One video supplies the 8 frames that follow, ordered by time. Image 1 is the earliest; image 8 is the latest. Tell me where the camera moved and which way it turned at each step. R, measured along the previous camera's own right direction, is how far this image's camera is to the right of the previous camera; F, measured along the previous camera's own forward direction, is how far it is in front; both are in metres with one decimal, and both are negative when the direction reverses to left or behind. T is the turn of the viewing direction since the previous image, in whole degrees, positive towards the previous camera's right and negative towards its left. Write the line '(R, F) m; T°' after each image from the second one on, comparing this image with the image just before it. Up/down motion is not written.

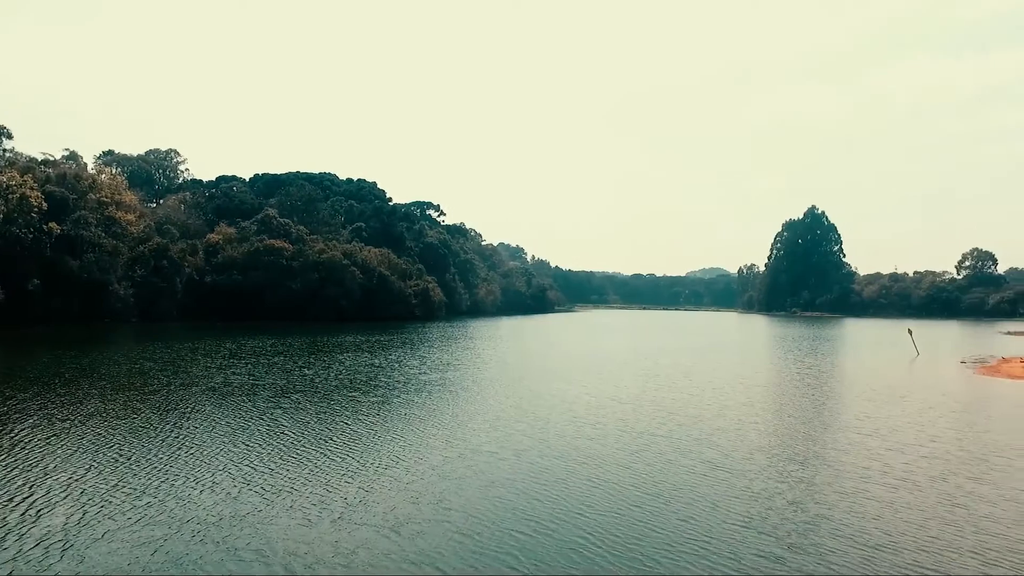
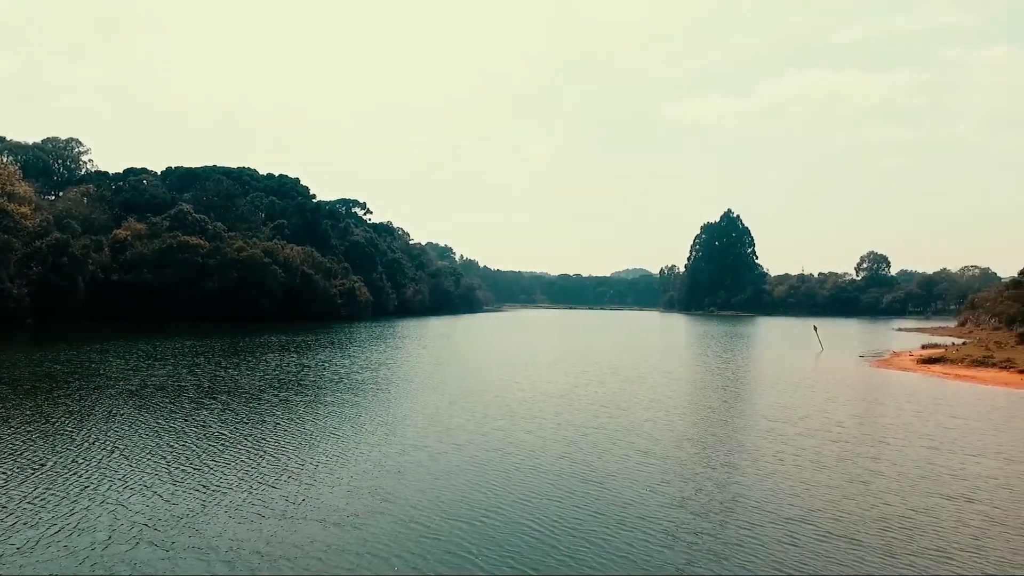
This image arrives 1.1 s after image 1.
(-0.8, -0.8) m; +7°
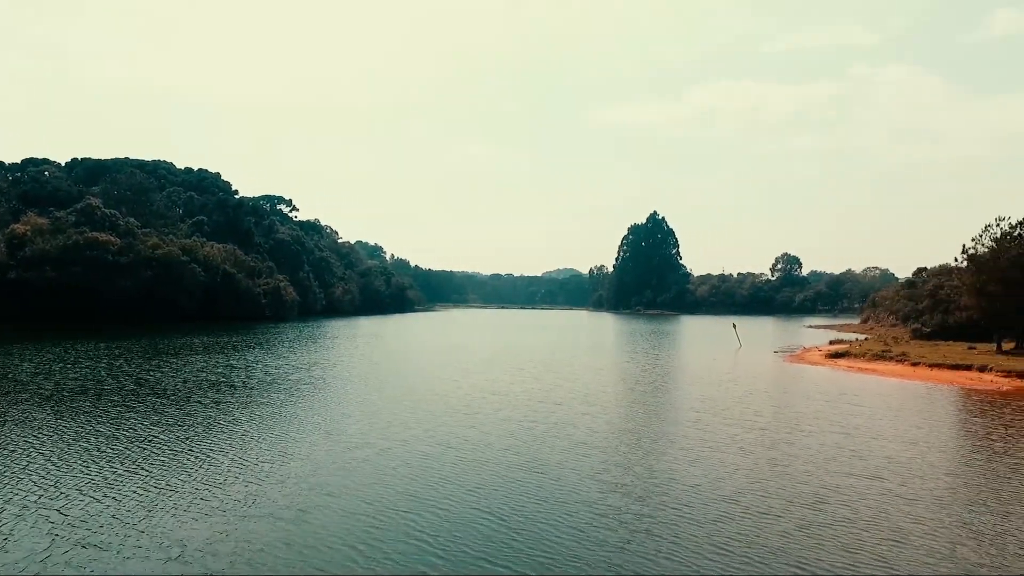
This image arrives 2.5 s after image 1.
(-0.9, -0.9) m; +6°
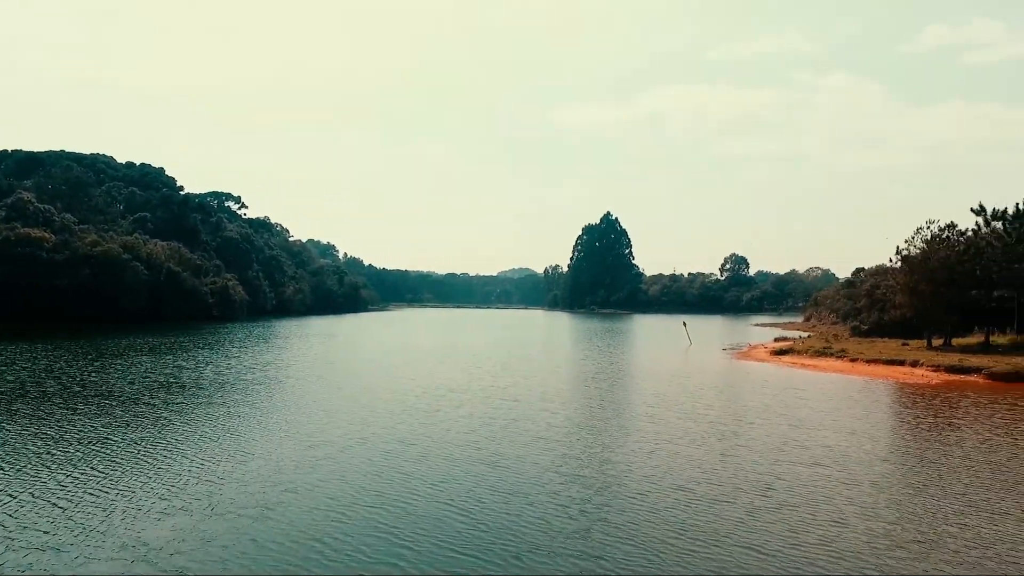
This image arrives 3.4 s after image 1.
(-0.4, -0.6) m; +4°
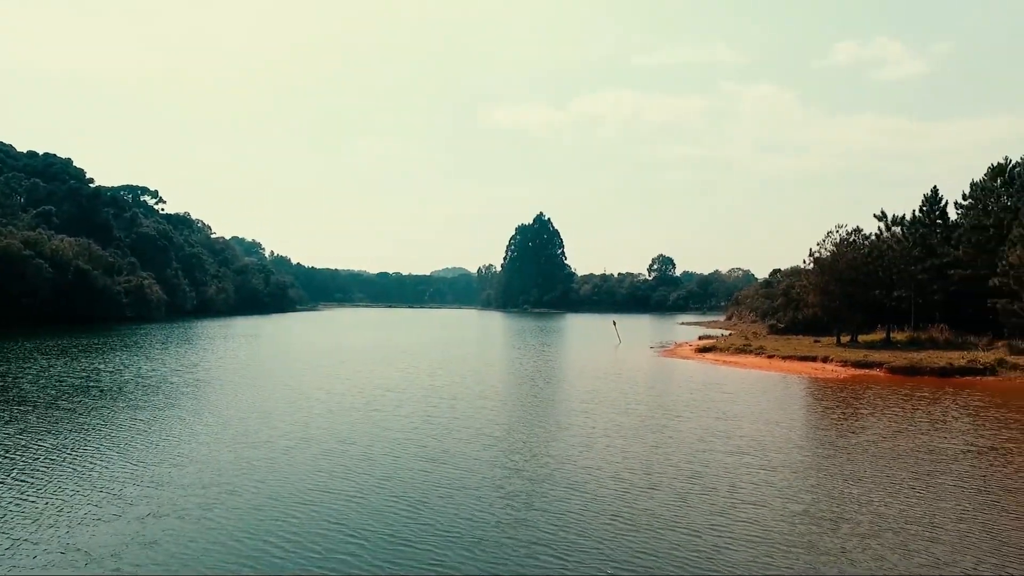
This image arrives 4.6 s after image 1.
(-0.6, -0.8) m; +6°
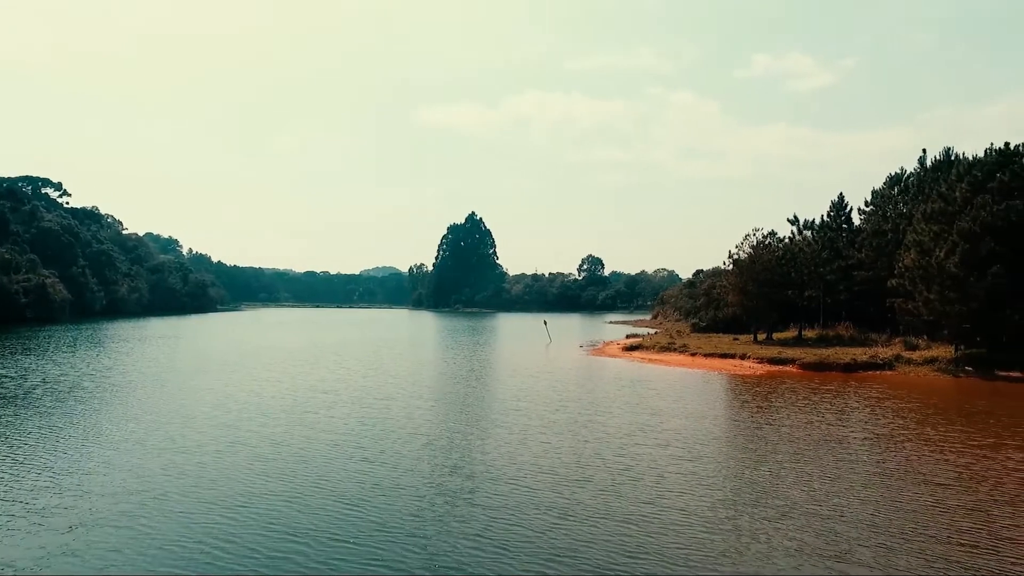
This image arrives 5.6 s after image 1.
(-0.4, -0.7) m; +6°
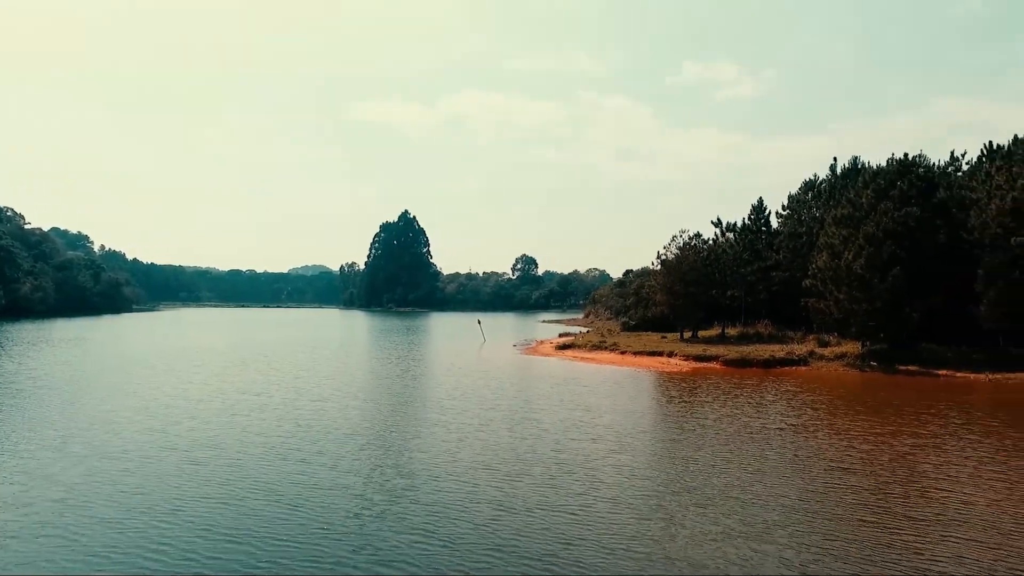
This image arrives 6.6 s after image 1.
(-0.3, -0.7) m; +6°
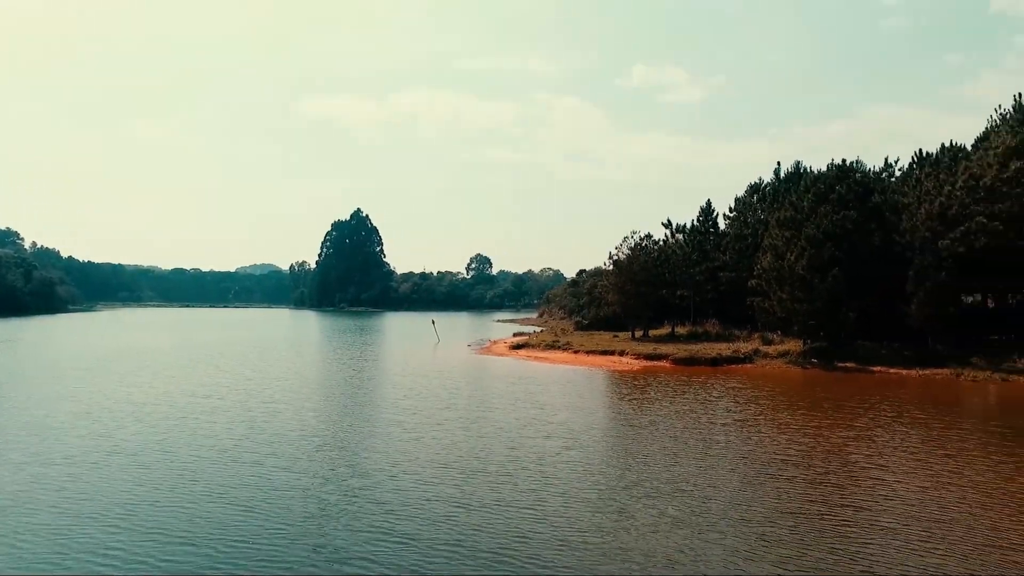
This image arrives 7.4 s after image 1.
(-0.2, -0.6) m; +4°
